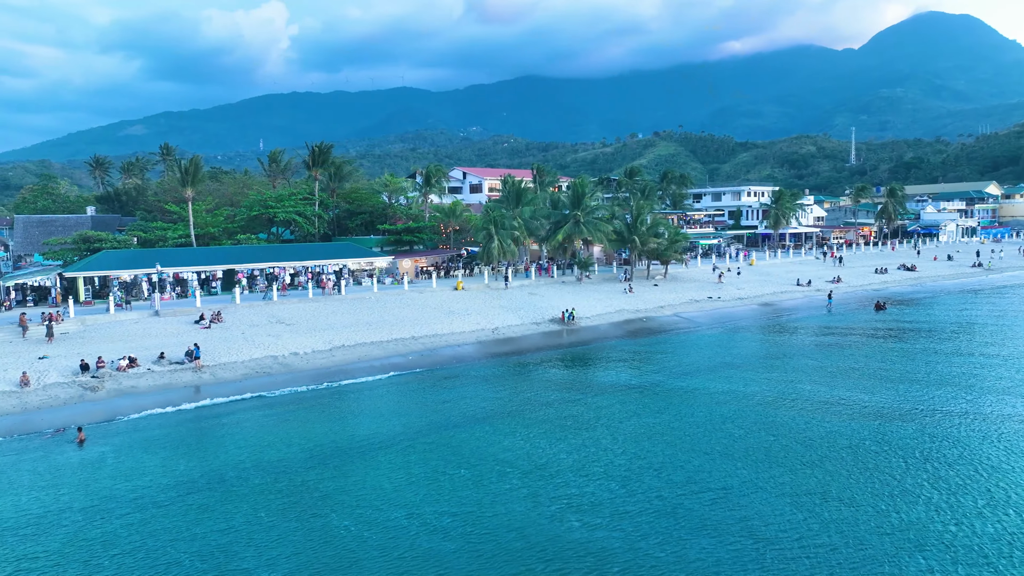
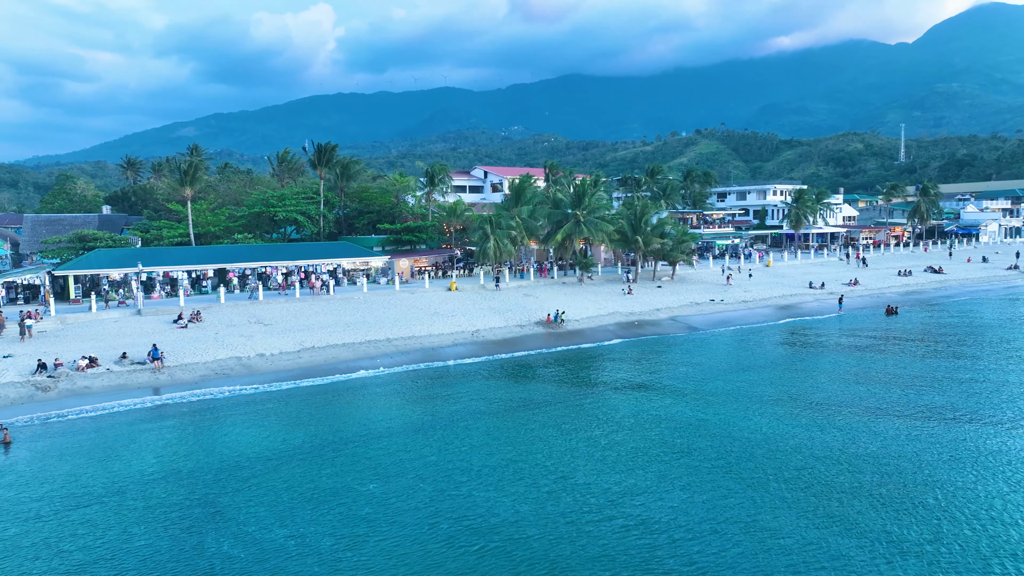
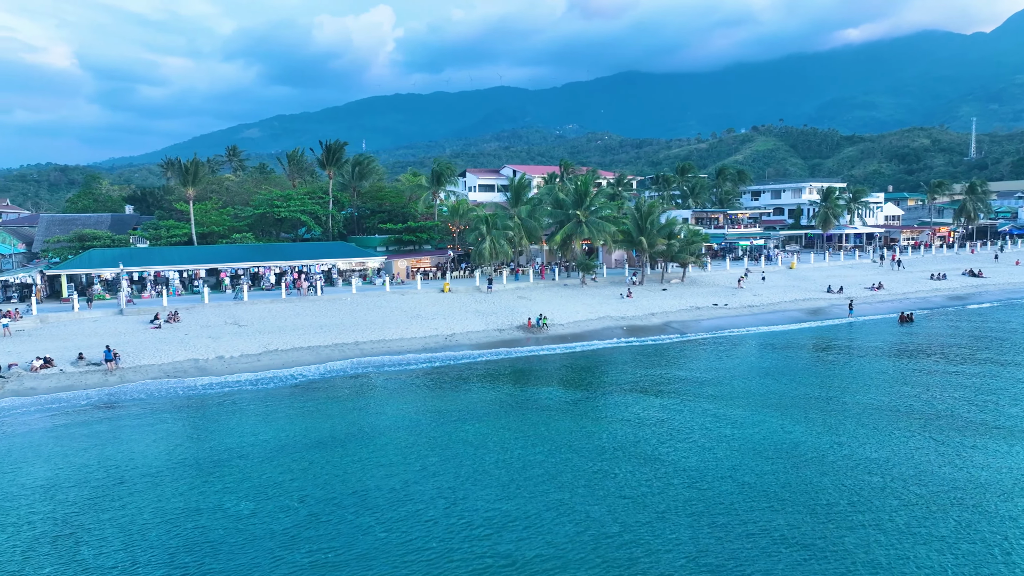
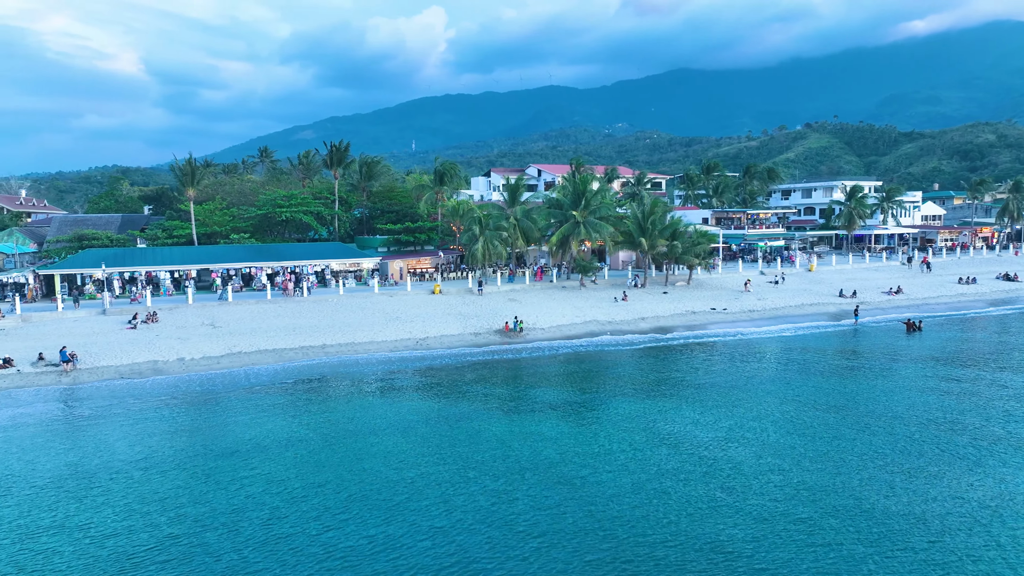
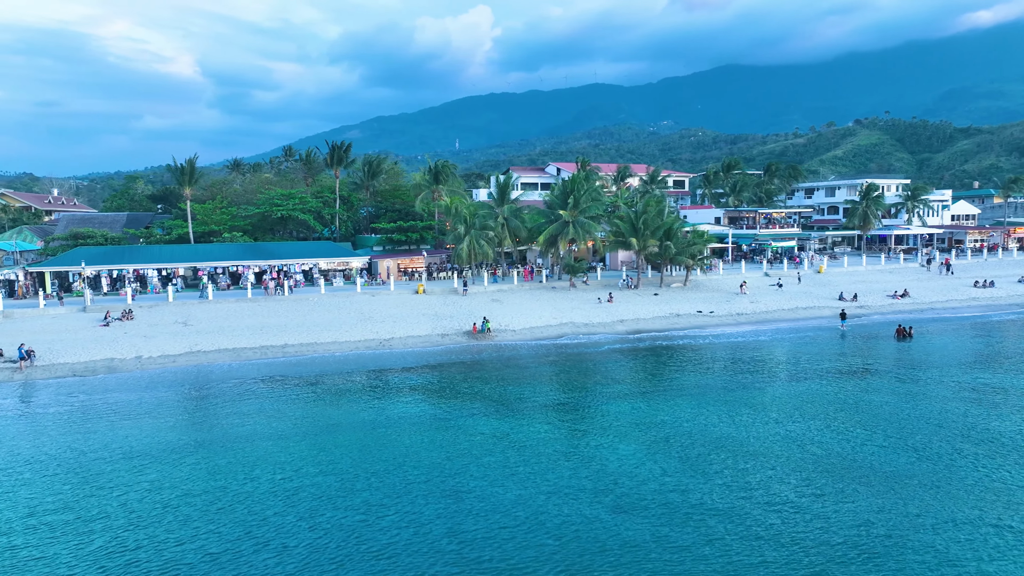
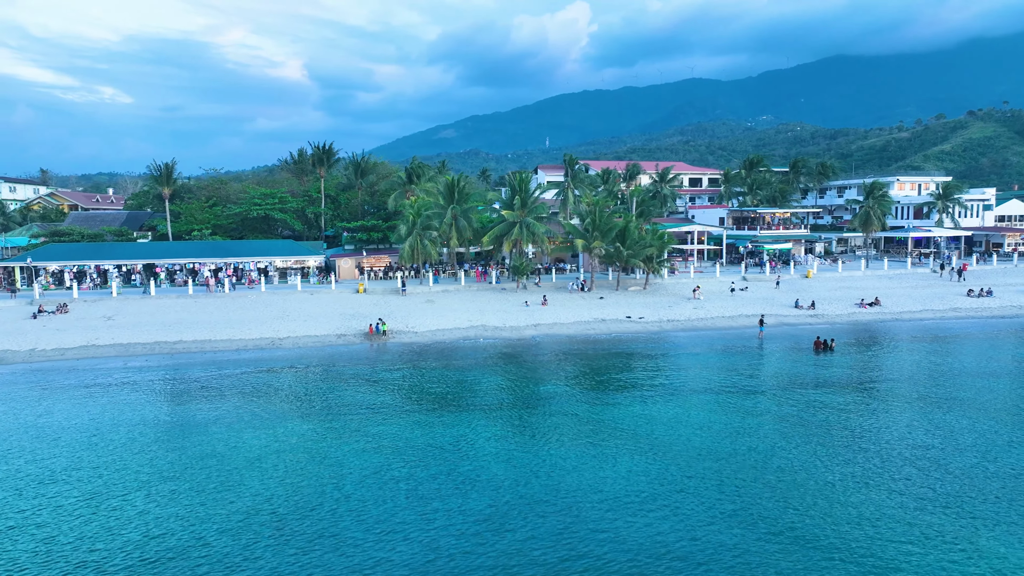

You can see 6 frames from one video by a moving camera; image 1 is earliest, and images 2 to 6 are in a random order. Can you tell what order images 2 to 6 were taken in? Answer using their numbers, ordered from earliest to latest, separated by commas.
2, 3, 4, 5, 6
